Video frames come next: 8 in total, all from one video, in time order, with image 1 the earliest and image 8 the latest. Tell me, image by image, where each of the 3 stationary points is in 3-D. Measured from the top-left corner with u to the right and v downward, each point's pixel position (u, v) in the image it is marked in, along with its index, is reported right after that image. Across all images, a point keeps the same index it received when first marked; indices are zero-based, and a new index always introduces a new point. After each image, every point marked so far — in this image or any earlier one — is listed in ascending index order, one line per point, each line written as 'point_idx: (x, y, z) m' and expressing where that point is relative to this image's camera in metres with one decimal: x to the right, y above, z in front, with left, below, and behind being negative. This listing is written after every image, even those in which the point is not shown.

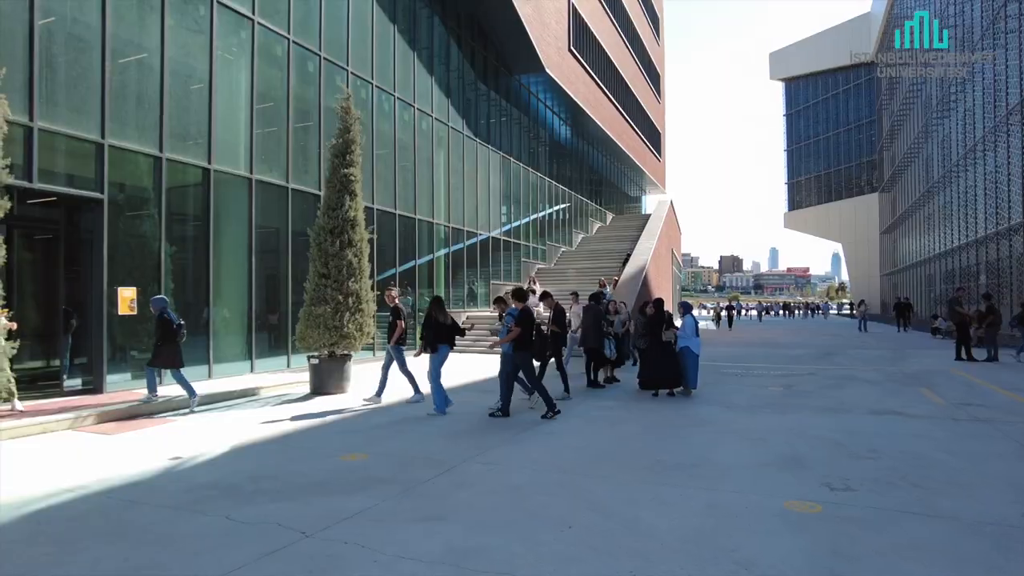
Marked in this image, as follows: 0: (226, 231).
0: (-5.7, +1.1, +13.1) m
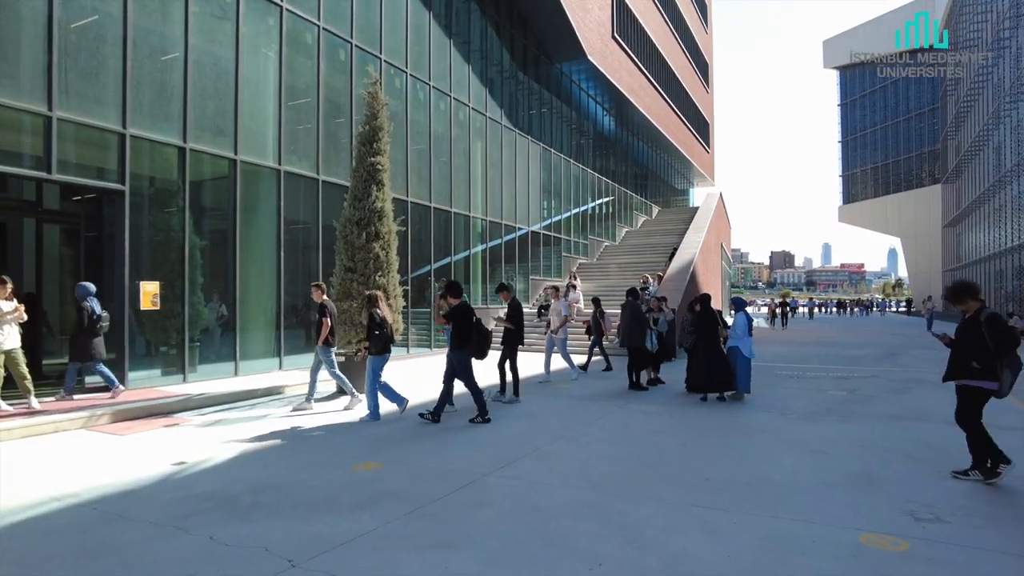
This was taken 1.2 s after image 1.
0: (-5.0, +1.2, +12.8) m
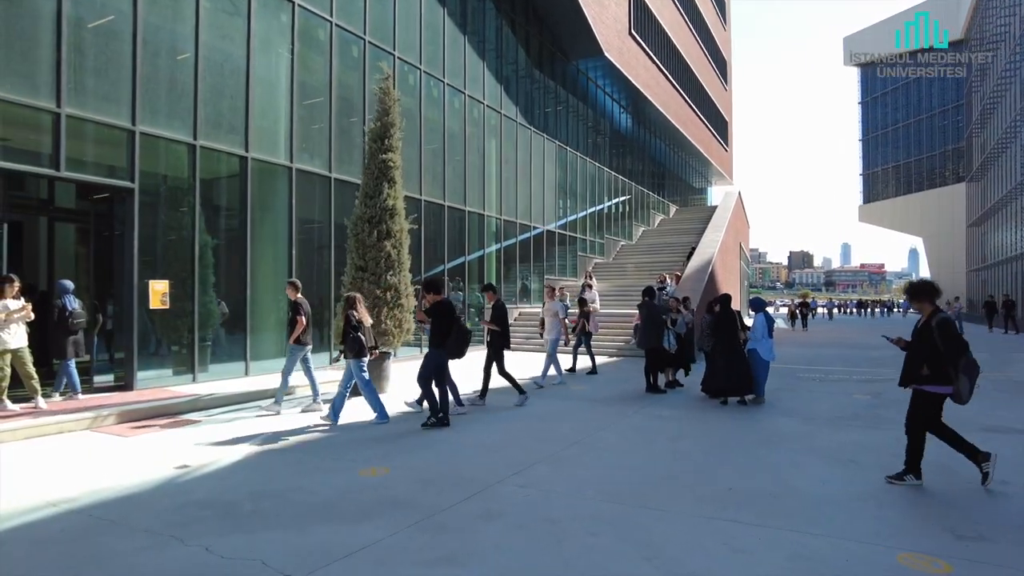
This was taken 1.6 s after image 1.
0: (-4.7, +1.2, +12.7) m
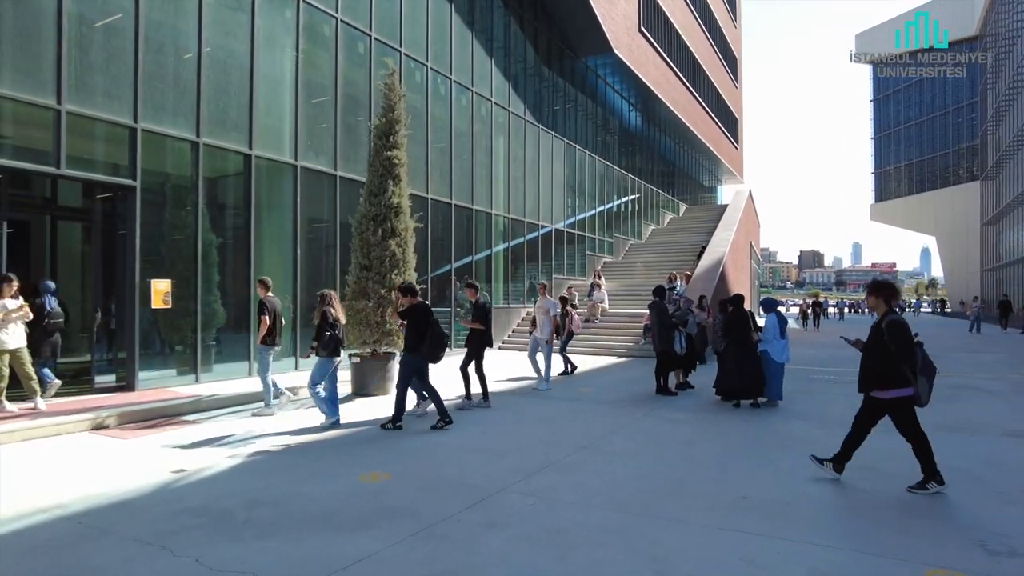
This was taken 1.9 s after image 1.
0: (-4.6, +1.2, +12.5) m
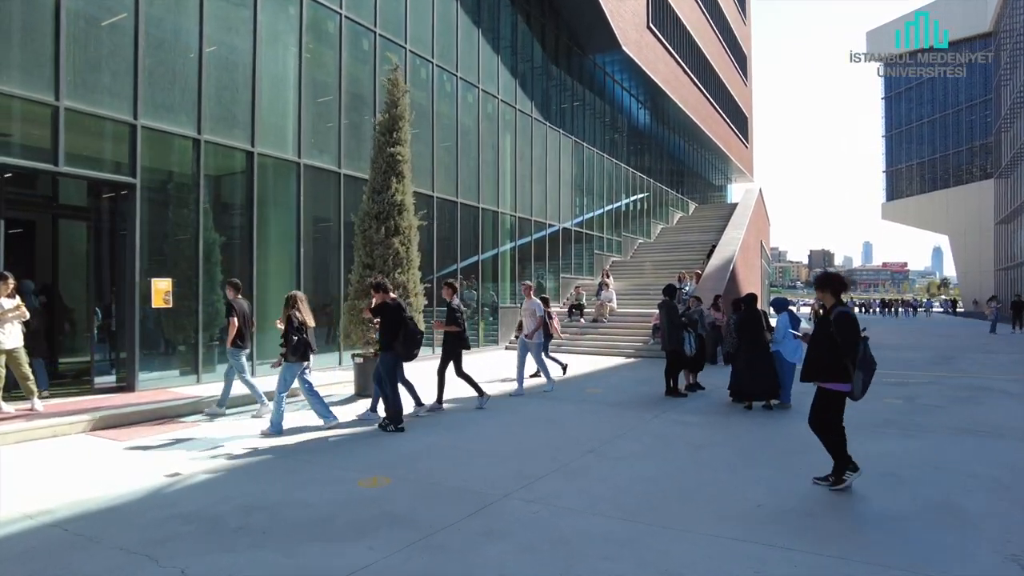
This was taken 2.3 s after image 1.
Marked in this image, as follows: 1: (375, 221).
0: (-4.5, +1.3, +12.4) m
1: (-2.1, +1.0, +10.0) m
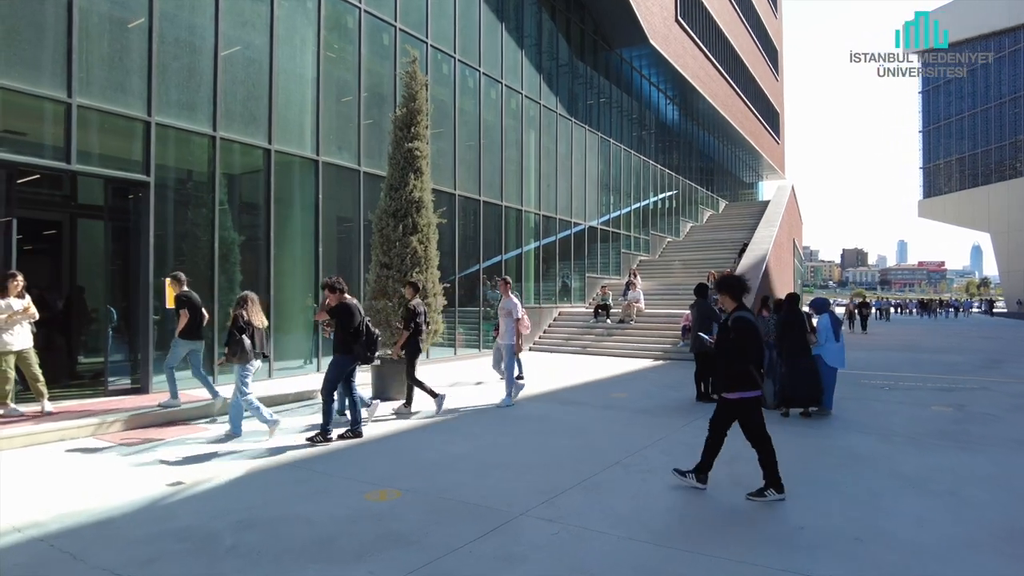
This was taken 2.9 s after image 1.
0: (-4.1, +1.3, +12.2) m
1: (-1.7, +1.0, +9.7) m
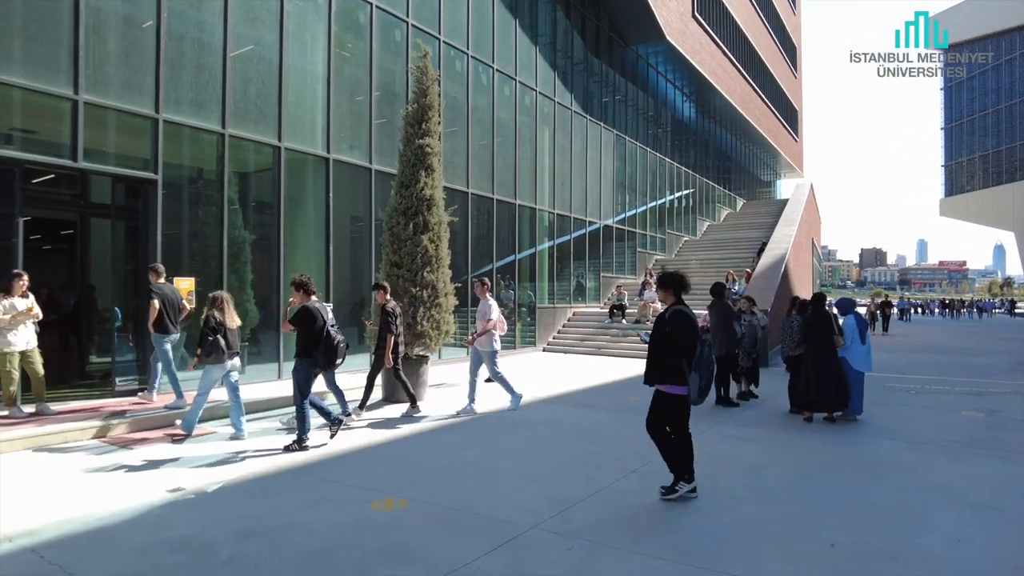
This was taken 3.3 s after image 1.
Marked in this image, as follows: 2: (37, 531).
0: (-3.8, +1.3, +12.0) m
1: (-1.6, +1.0, +9.5) m
2: (-3.1, -1.6, +4.3) m
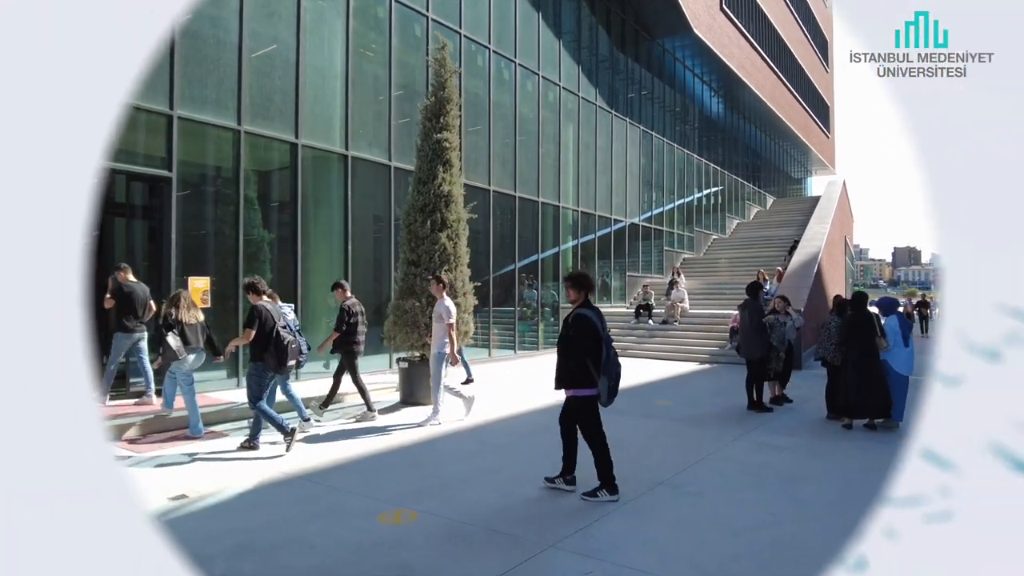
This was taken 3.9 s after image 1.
0: (-3.4, +1.3, +11.8) m
1: (-1.3, +1.0, +9.2) m
2: (-3.0, -1.6, +4.1) m
